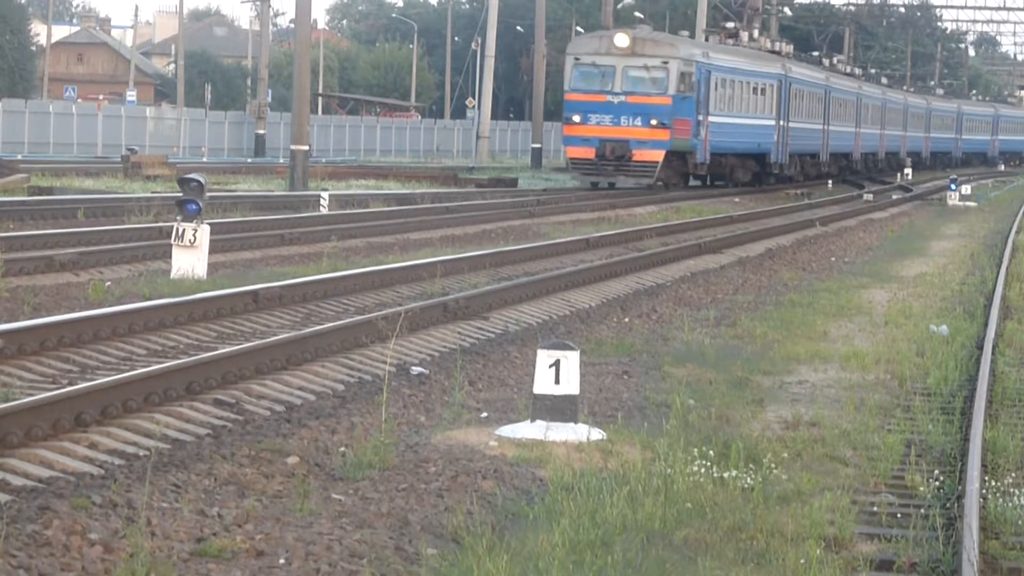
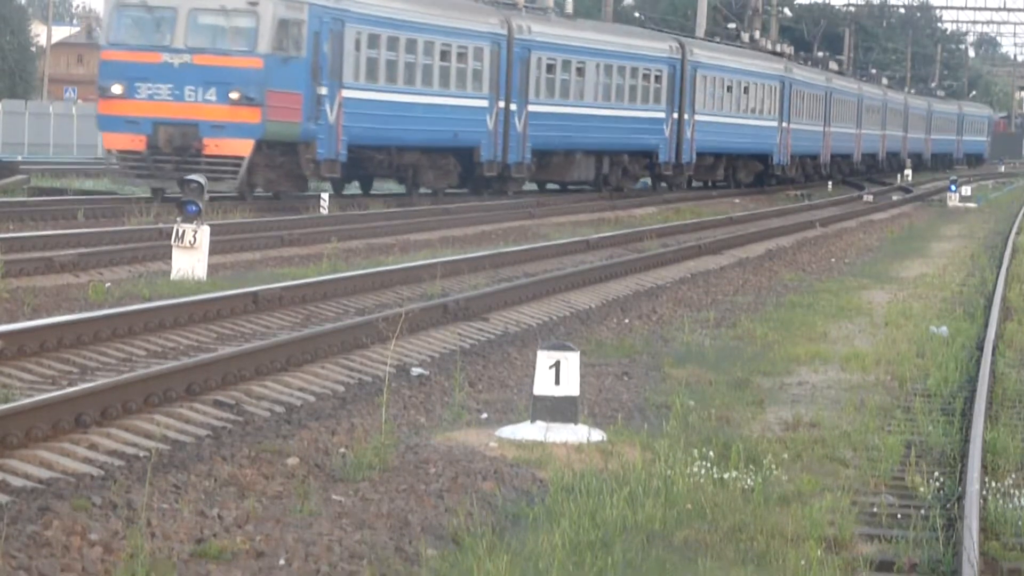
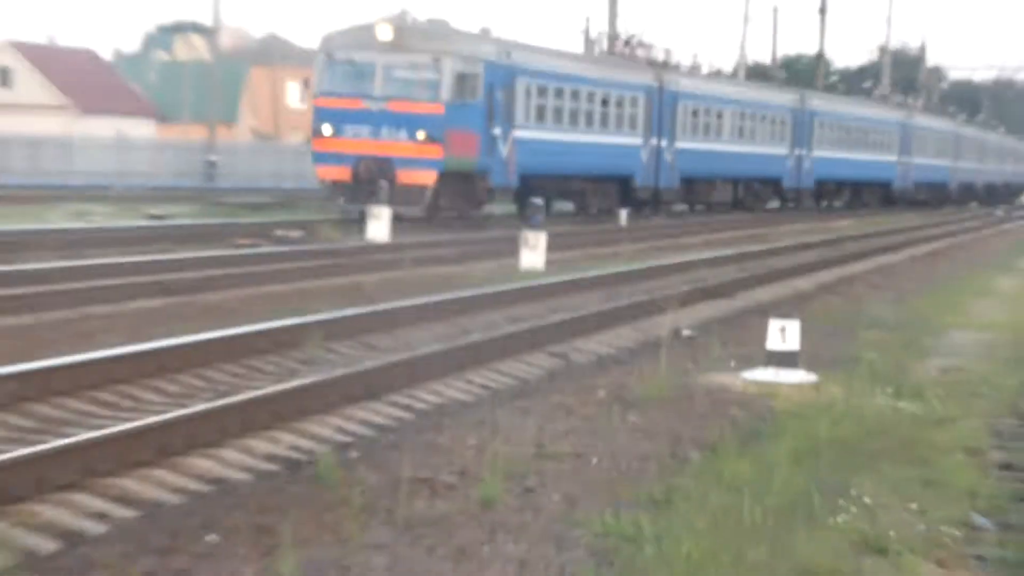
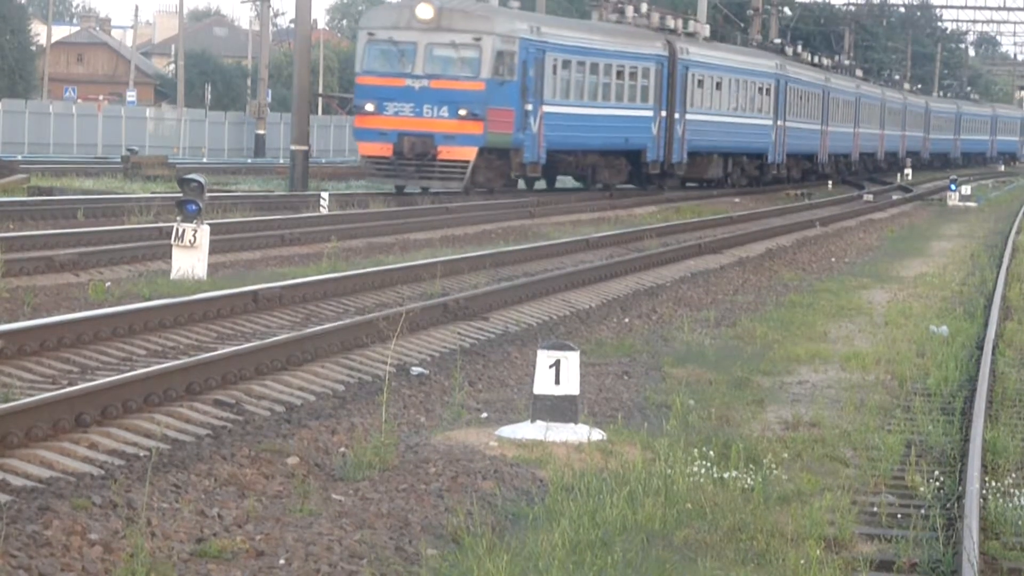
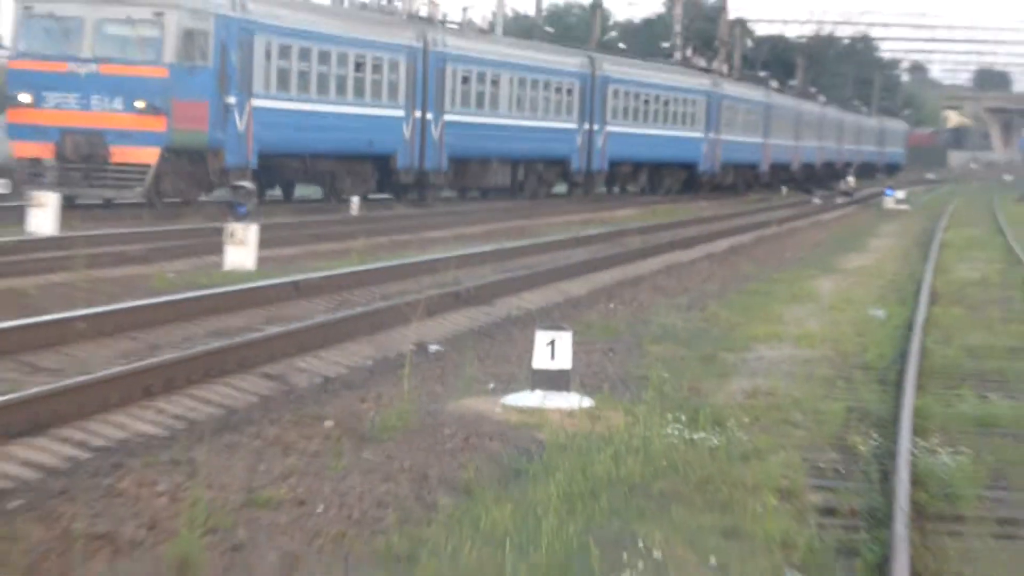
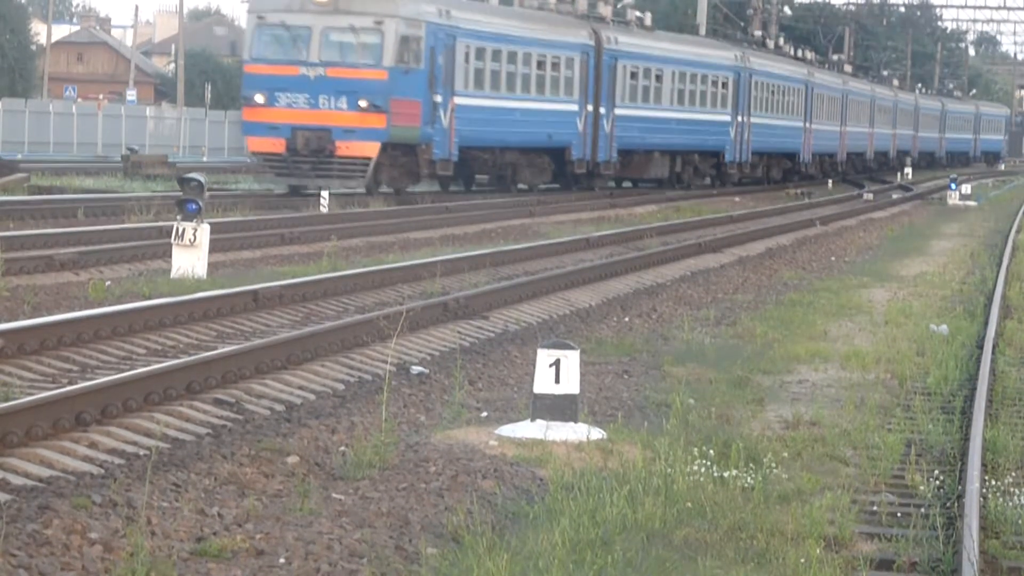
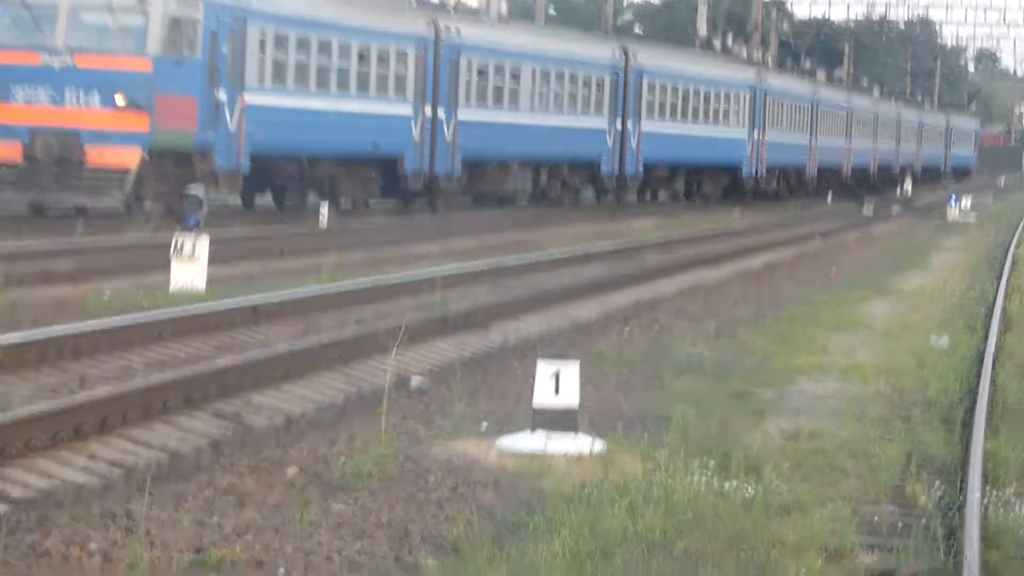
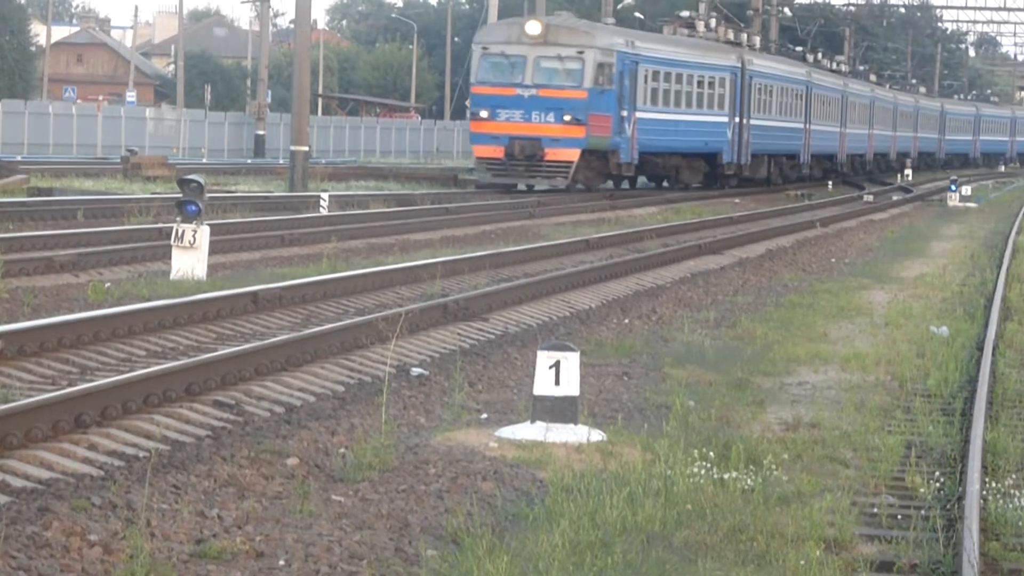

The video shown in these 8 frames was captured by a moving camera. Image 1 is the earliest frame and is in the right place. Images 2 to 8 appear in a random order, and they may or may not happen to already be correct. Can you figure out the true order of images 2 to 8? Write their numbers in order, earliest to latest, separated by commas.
8, 4, 6, 2, 7, 5, 3
